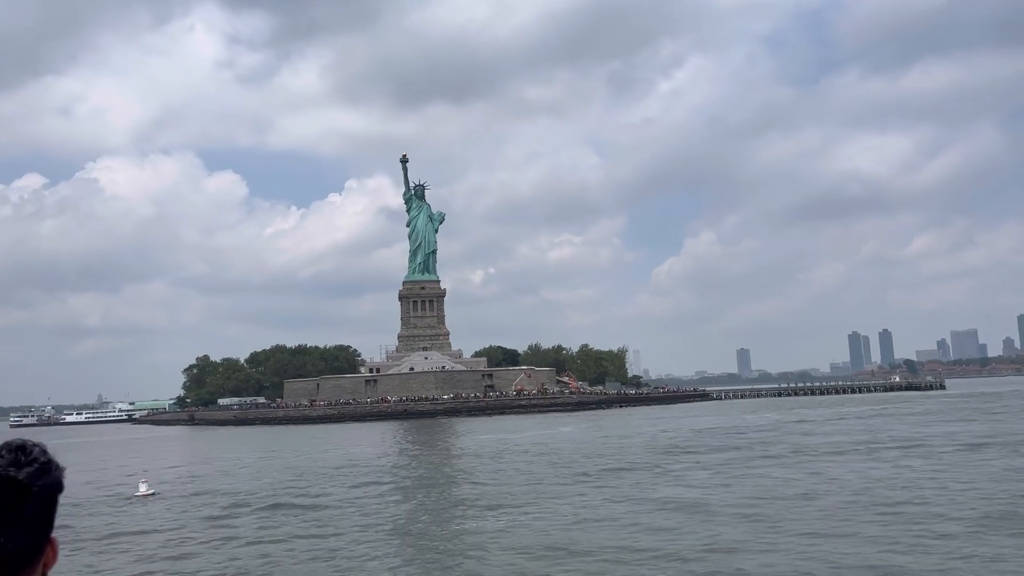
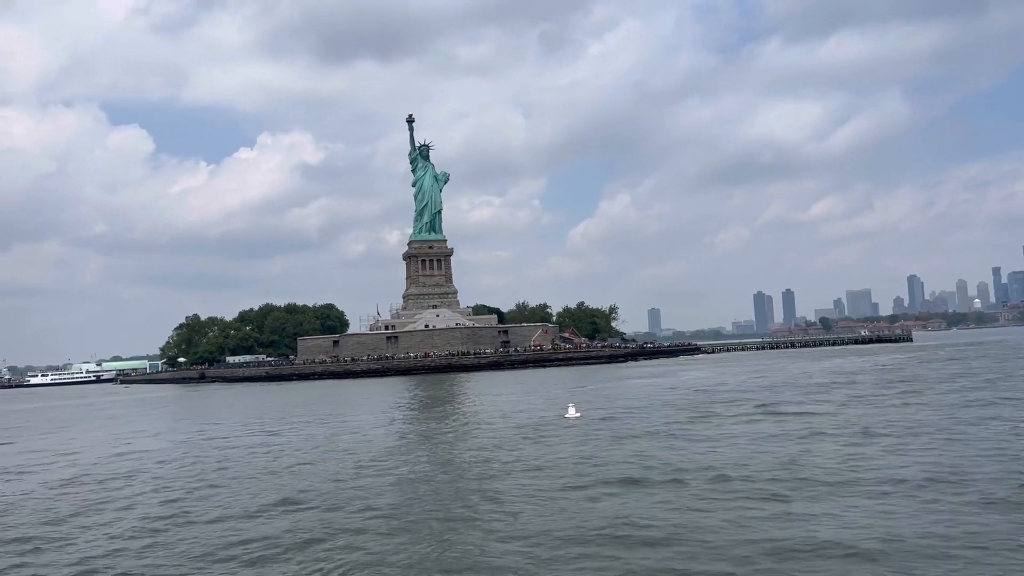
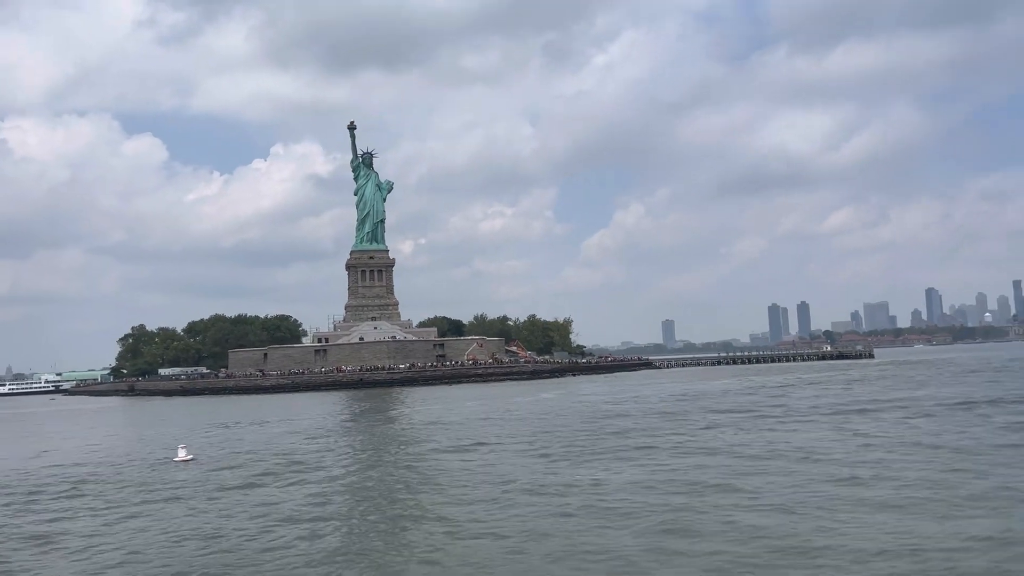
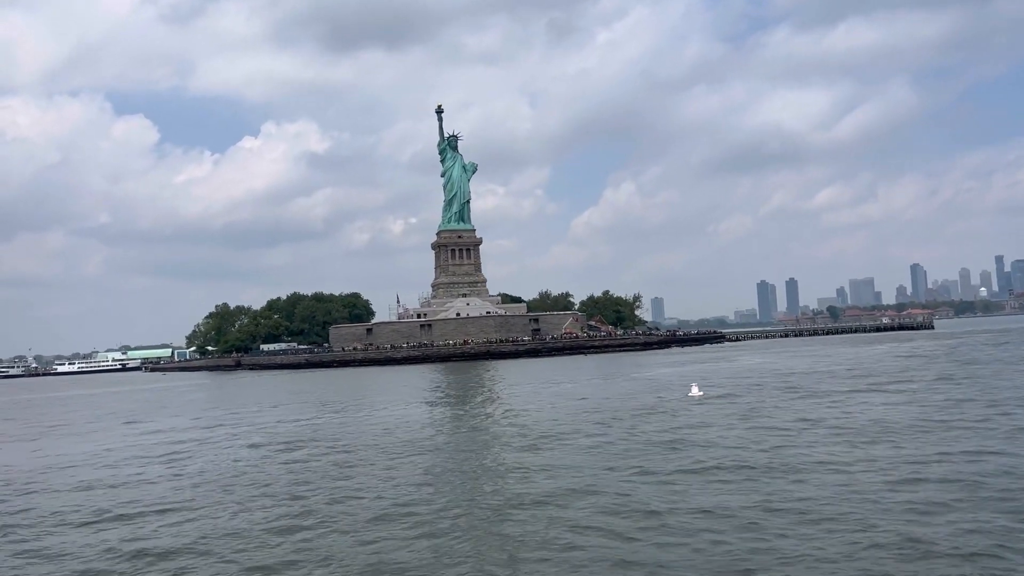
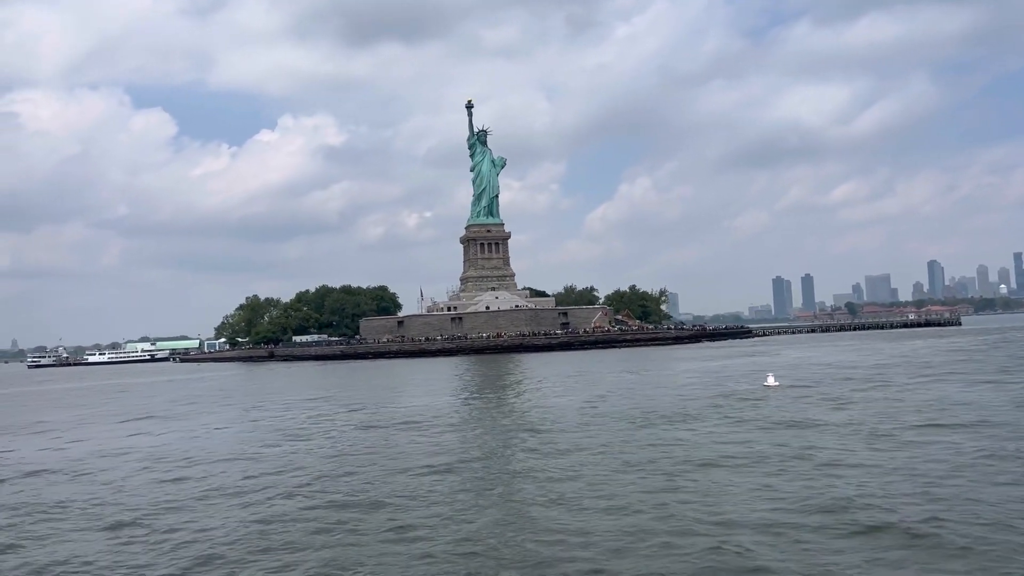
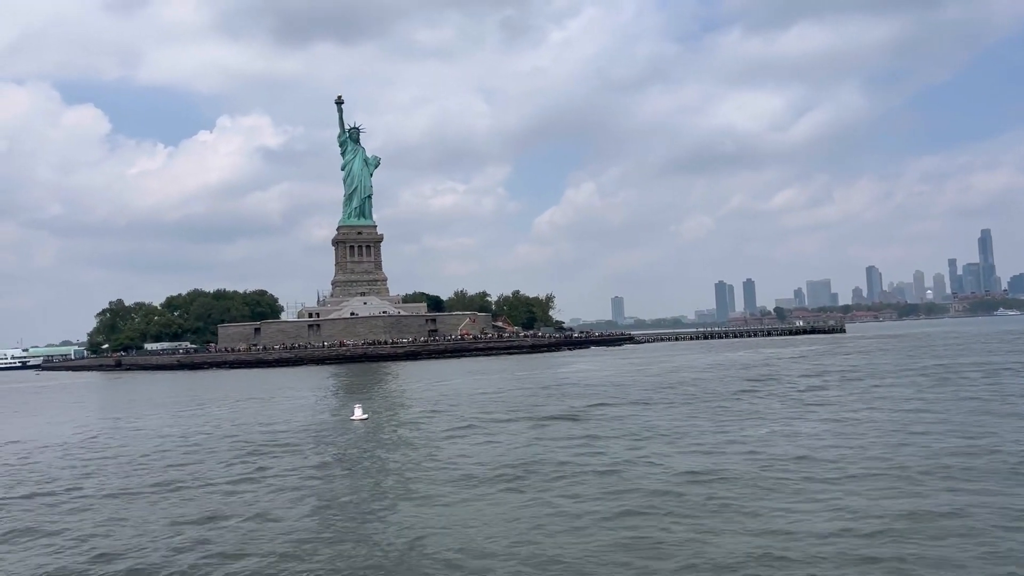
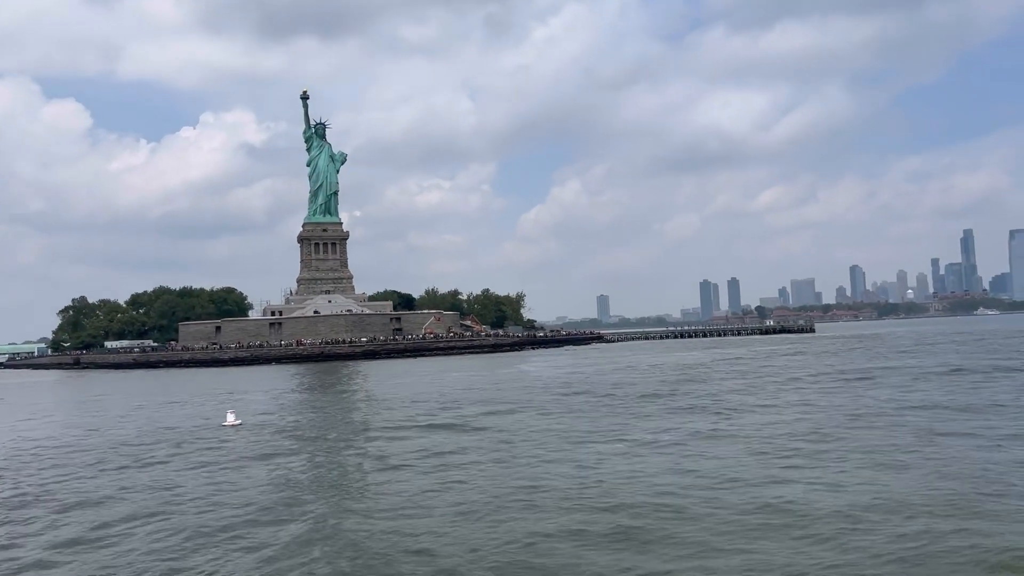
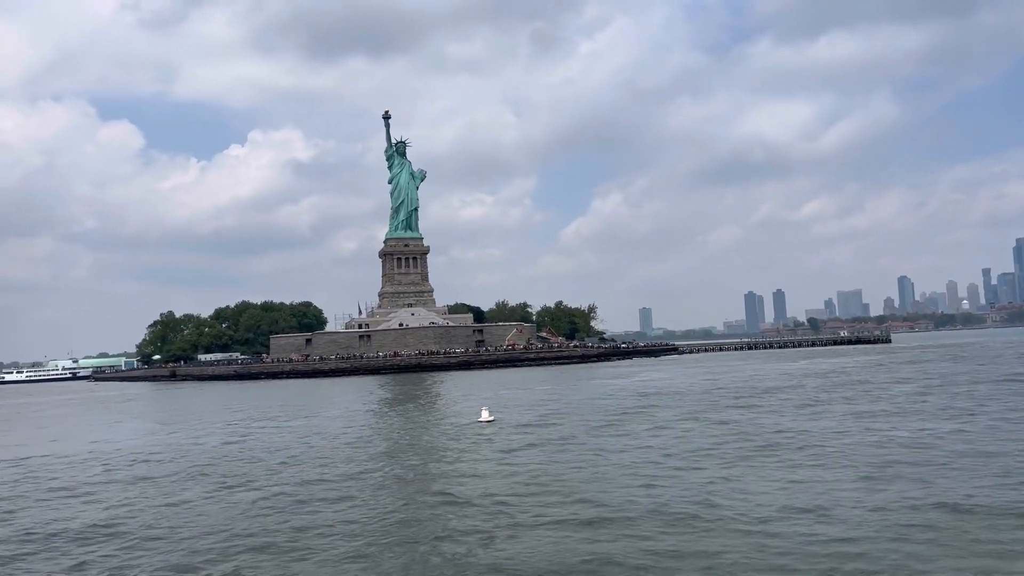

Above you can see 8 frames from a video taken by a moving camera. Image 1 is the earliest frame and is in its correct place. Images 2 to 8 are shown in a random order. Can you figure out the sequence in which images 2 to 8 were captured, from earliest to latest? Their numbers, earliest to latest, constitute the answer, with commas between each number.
3, 7, 6, 8, 2, 4, 5
